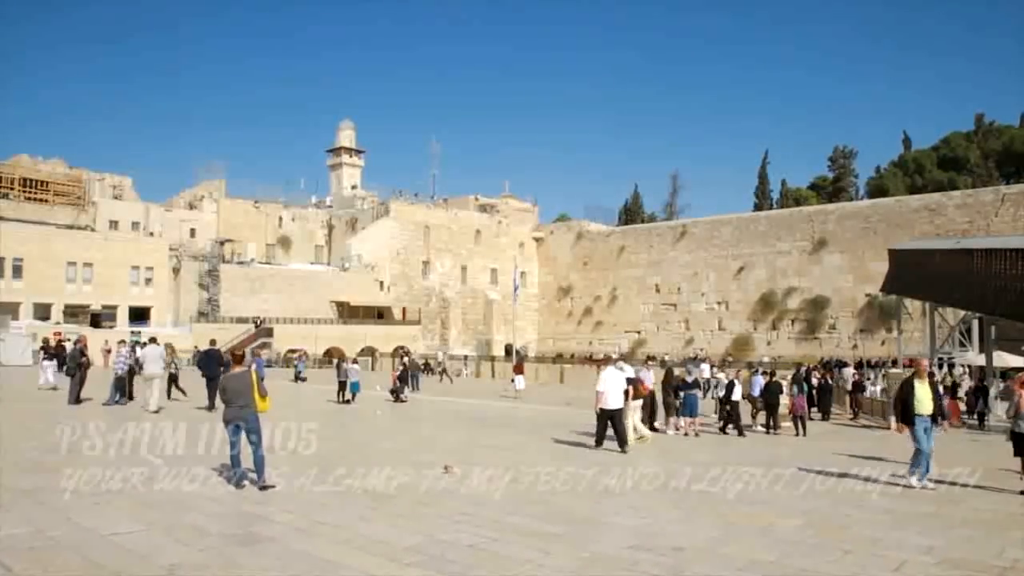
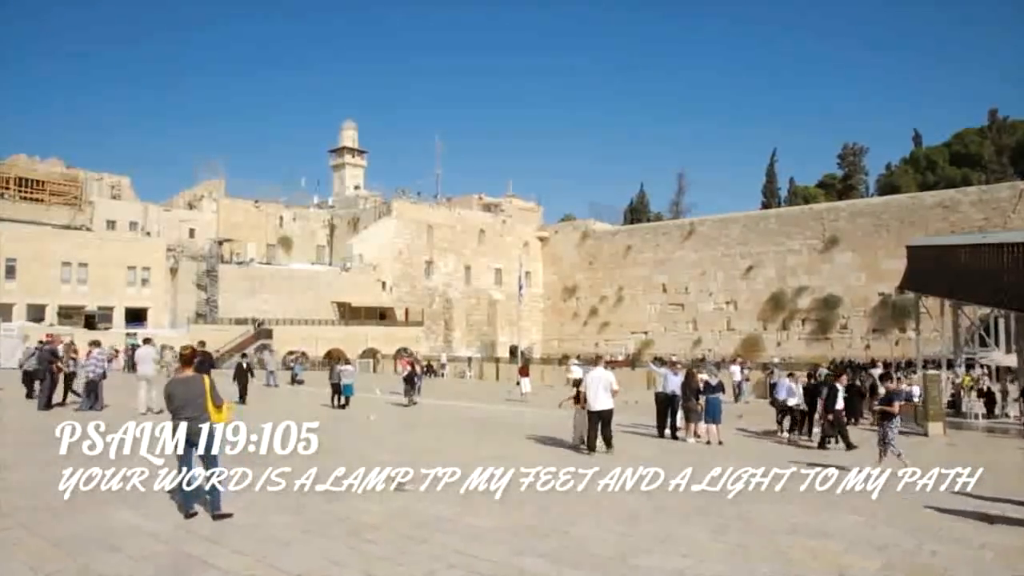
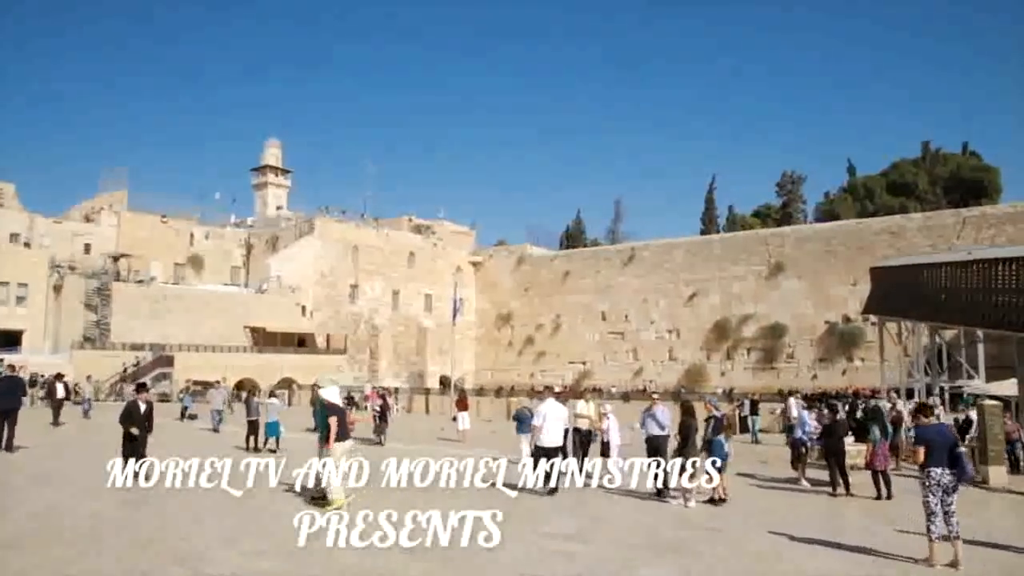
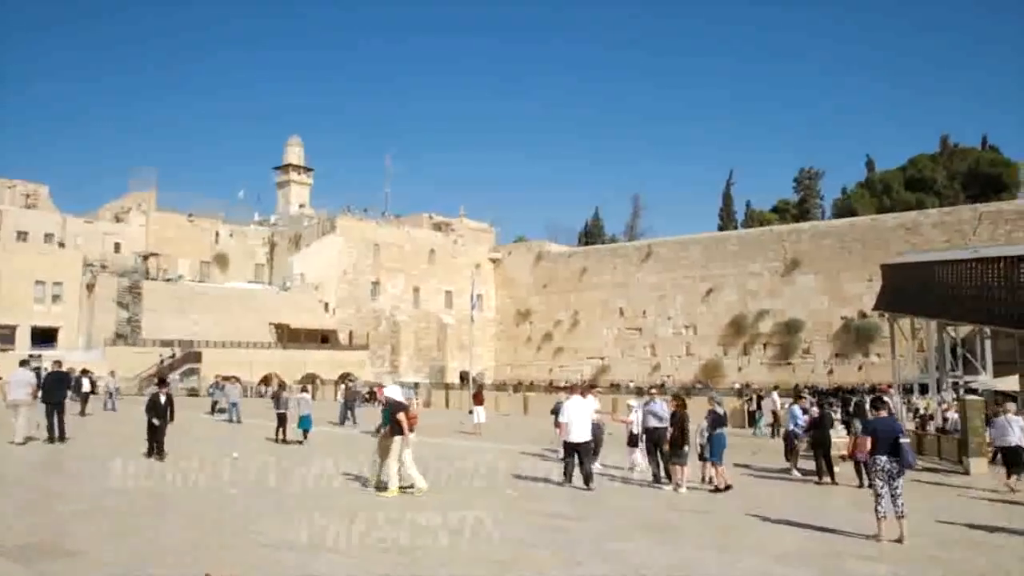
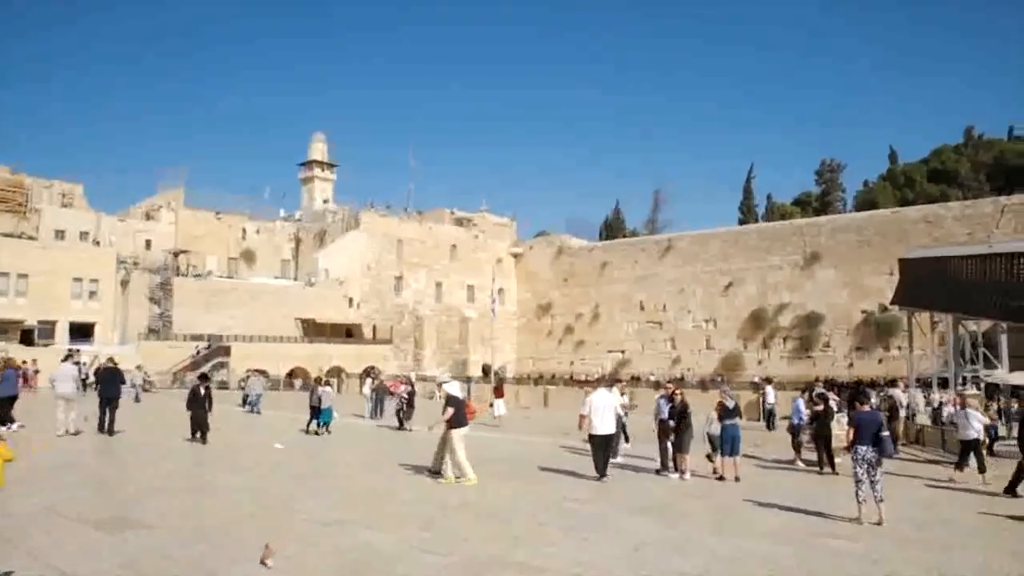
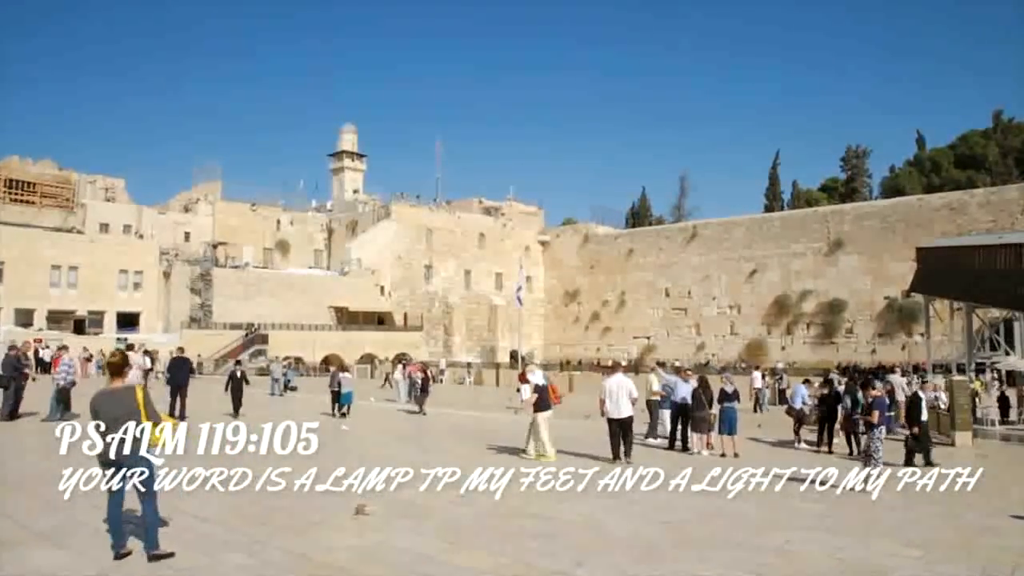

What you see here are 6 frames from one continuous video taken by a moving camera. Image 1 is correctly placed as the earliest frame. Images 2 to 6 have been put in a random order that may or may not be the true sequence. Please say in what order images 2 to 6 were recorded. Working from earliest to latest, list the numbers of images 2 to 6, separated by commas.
2, 6, 5, 4, 3
